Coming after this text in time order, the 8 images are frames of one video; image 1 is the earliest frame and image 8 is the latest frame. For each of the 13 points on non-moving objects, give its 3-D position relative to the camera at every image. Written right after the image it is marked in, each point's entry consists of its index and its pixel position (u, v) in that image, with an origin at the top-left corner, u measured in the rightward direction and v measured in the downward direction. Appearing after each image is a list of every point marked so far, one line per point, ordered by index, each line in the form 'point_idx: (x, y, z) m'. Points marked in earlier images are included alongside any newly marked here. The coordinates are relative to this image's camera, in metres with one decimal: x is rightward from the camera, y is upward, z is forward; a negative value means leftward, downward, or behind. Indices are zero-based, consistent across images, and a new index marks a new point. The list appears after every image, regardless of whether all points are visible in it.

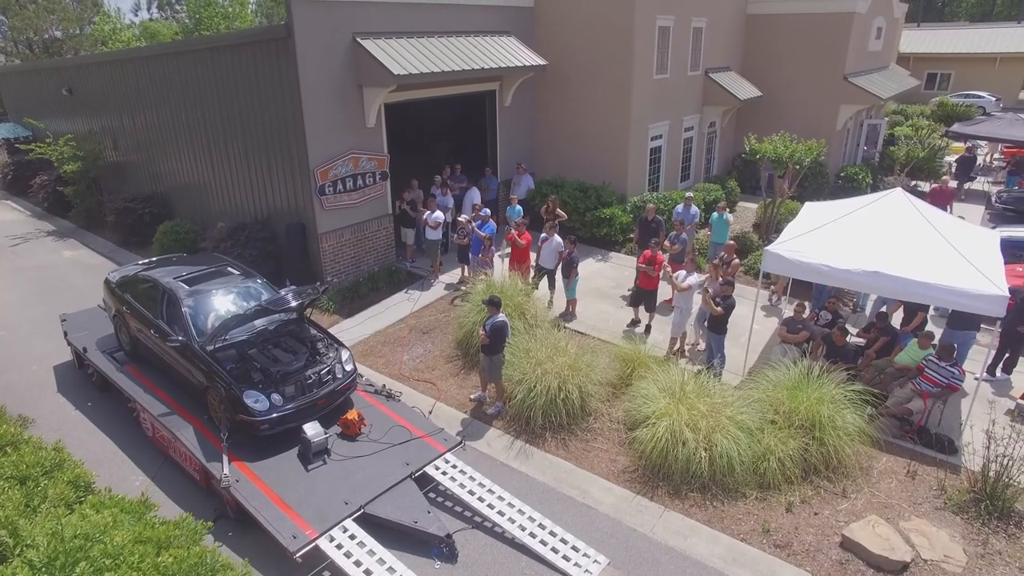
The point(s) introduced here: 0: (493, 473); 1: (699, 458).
0: (-0.2, -2.1, +7.1) m
1: (+1.9, -1.8, +6.7) m
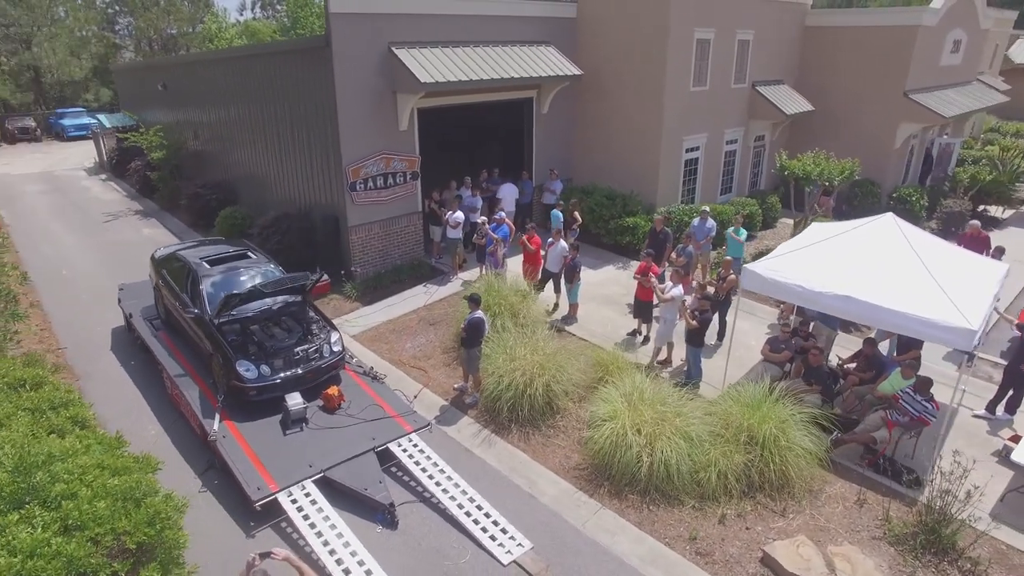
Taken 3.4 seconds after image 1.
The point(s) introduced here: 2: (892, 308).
0: (-0.7, -2.0, +7.7) m
1: (+1.4, -1.9, +7.0) m
2: (+4.2, -0.2, +7.1) m
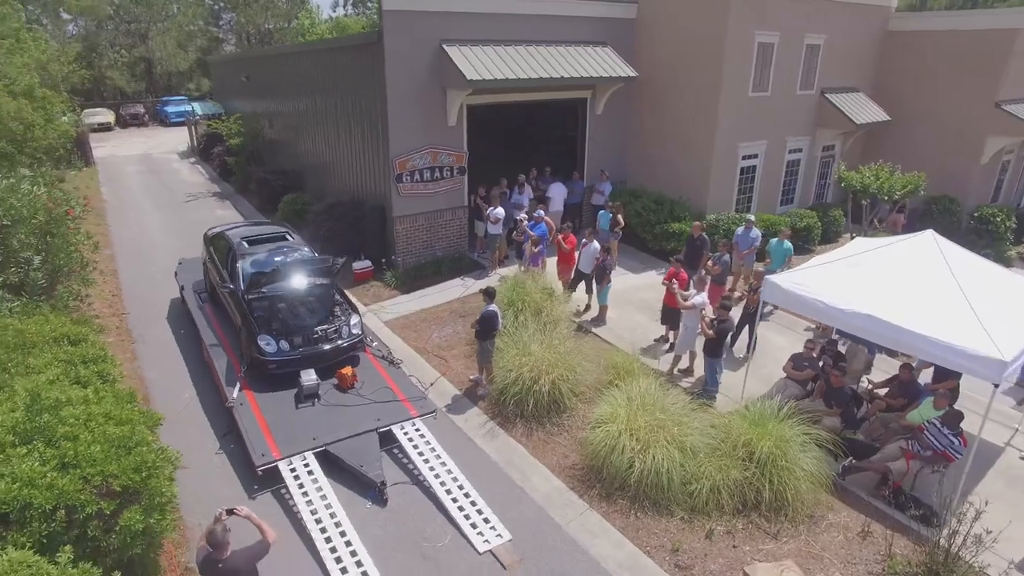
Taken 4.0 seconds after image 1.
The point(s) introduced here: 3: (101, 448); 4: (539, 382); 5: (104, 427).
0: (-0.7, -1.9, +7.9) m
1: (+1.3, -1.9, +6.9) m
2: (+4.2, -0.4, +6.7) m
3: (-3.2, -1.2, +5.0) m
4: (+0.4, -1.2, +8.2) m
5: (-3.4, -1.1, +5.2) m
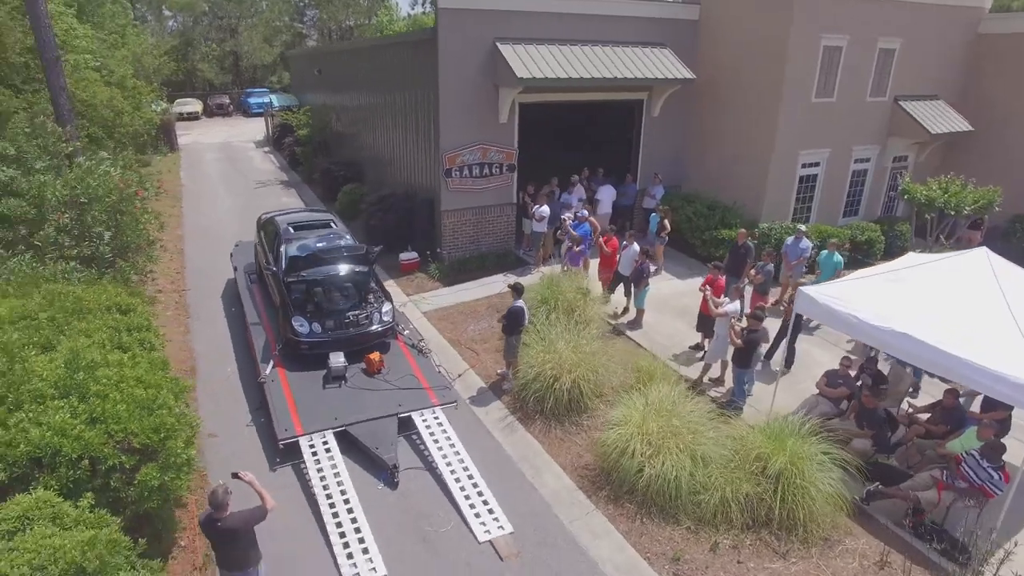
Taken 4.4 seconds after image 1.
0: (-0.5, -1.9, +8.0) m
1: (+1.4, -2.0, +6.9) m
2: (+4.3, -0.6, +6.3) m
3: (-3.3, -1.0, +5.4) m
4: (+0.6, -1.2, +8.2) m
5: (-3.4, -0.9, +5.6) m
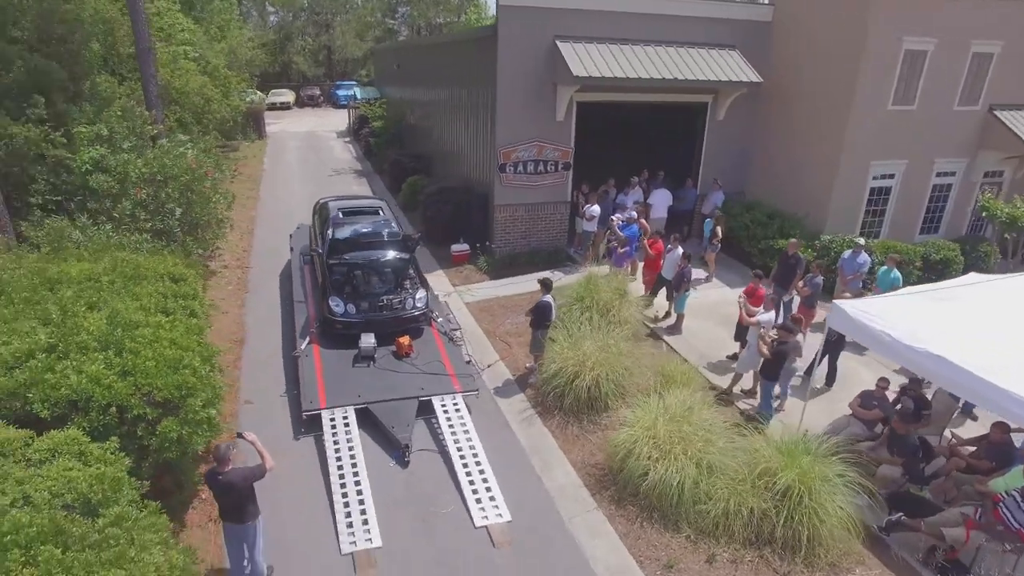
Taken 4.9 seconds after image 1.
0: (-0.3, -1.8, +8.1) m
1: (+1.4, -2.0, +6.8) m
2: (+4.4, -0.9, +5.8) m
3: (-3.3, -0.7, +5.9) m
4: (+0.9, -1.1, +8.2) m
5: (-3.4, -0.6, +6.2) m
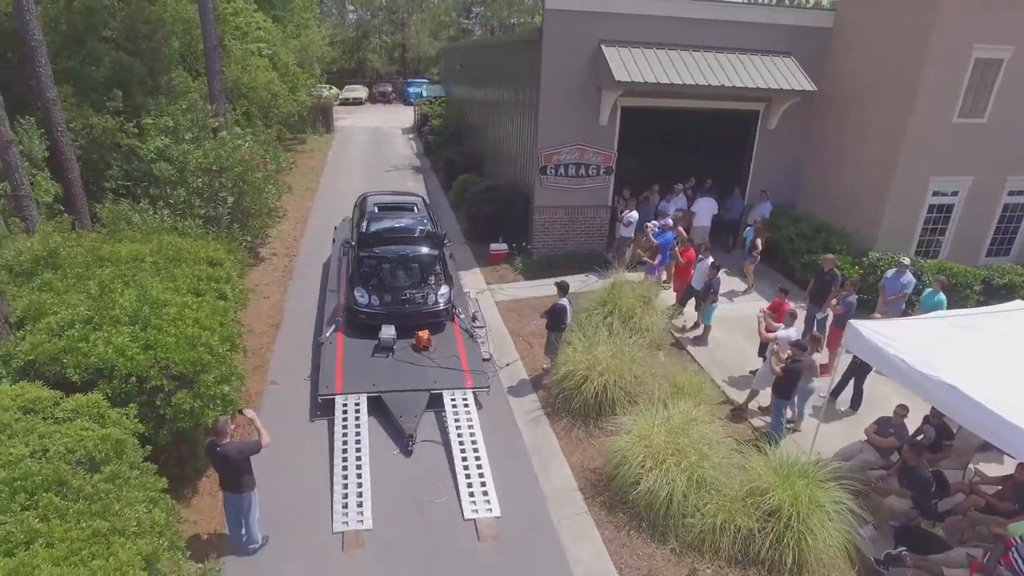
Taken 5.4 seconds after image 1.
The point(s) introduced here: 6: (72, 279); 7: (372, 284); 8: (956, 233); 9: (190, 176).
0: (-0.2, -1.8, +8.3) m
1: (+1.3, -2.1, +6.8) m
2: (+4.2, -1.1, +5.5) m
3: (-3.4, -0.5, +6.4) m
4: (+1.0, -1.2, +8.2) m
5: (-3.4, -0.4, +6.7) m
6: (-4.9, +0.1, +7.1) m
7: (-2.0, +0.1, +9.4) m
8: (+8.5, +1.1, +12.2) m
9: (-5.5, +1.9, +10.8) m
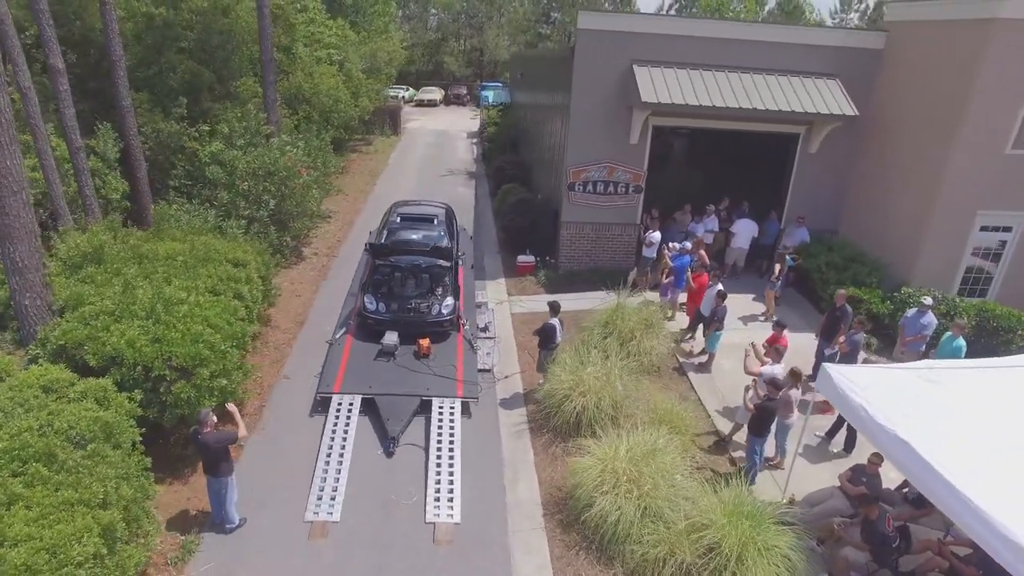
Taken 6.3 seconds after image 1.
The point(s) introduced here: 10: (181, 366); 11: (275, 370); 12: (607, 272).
0: (-0.4, -2.0, +8.7) m
1: (+0.8, -2.4, +7.0) m
2: (+3.6, -1.6, +5.3) m
3: (-3.7, -0.5, +7.2) m
4: (+0.8, -1.5, +8.5) m
5: (-3.7, -0.4, +7.5) m
6: (-5.1, +0.2, +8.1) m
7: (-2.0, 0.0, +10.0) m
8: (+8.9, +0.3, +11.4) m
9: (-5.1, +2.0, +11.8) m
10: (-3.7, -0.9, +7.1) m
11: (-3.6, -1.2, +9.7) m
12: (+1.9, +0.4, +13.3) m
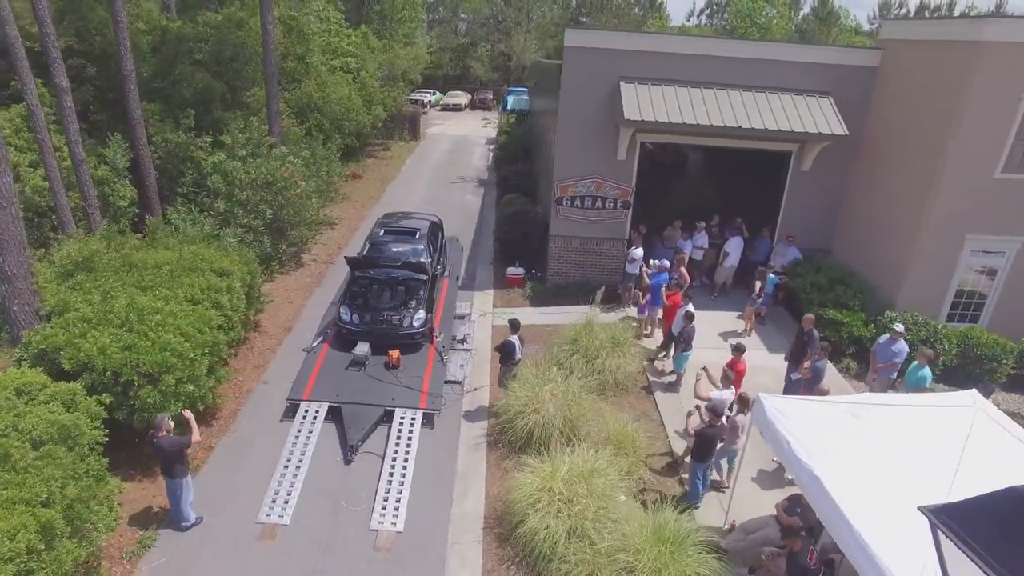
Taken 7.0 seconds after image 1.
0: (-1.0, -2.2, +9.0) m
1: (+0.1, -2.6, +7.2) m
2: (+2.8, -1.9, +5.4) m
3: (-4.4, -0.7, +7.7) m
4: (+0.2, -1.8, +8.7) m
5: (-4.3, -0.6, +8.0) m
6: (-5.7, +0.1, +8.7) m
7: (-2.4, -0.2, +10.3) m
8: (+8.5, -0.2, +11.1) m
9: (-5.3, +1.9, +12.4) m
10: (-4.3, -1.0, +7.6) m
11: (-4.1, -1.4, +10.2) m
12: (+1.7, +0.1, +13.4) m
